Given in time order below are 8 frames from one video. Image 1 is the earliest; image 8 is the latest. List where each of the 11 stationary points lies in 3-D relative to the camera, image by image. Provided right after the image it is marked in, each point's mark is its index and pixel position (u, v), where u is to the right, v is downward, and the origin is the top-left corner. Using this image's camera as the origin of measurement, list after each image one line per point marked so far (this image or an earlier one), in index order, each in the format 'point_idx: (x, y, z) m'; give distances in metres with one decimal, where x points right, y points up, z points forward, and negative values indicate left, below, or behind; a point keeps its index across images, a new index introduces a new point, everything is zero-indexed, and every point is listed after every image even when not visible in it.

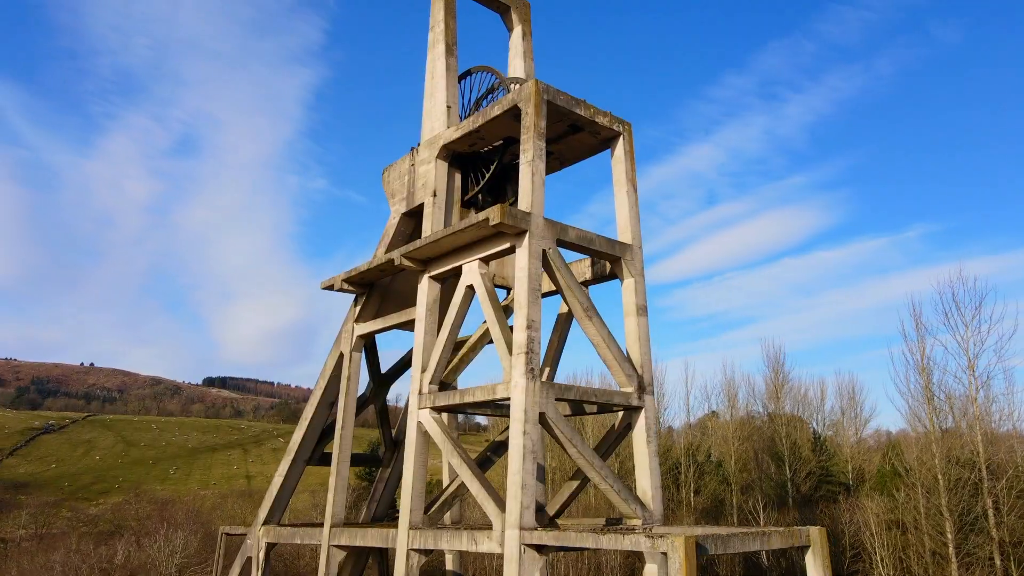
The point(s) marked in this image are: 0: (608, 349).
0: (+1.8, -1.2, +13.7) m
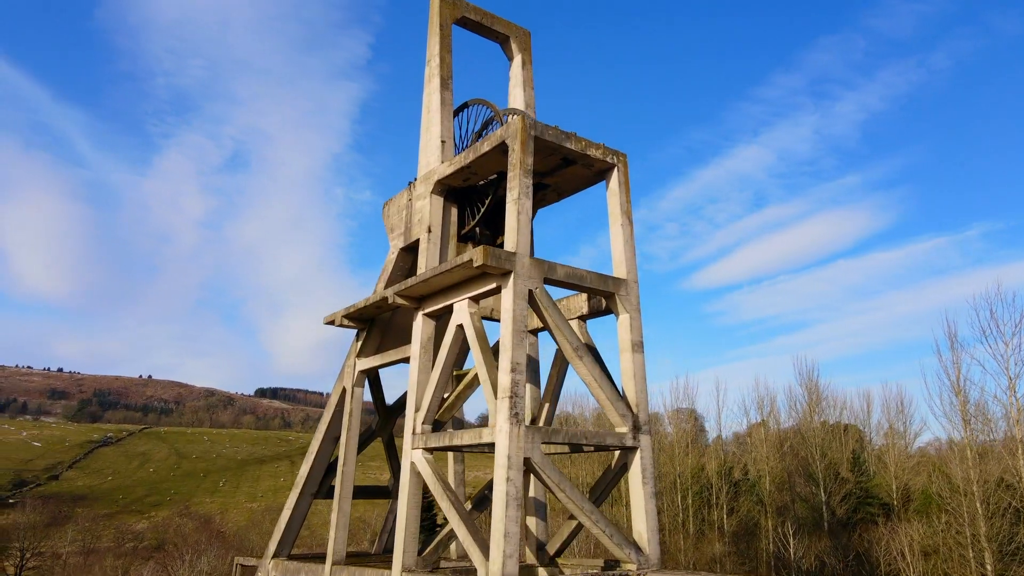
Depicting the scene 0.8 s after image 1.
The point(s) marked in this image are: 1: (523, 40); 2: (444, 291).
0: (+1.6, -1.9, +13.4) m
1: (+0.3, +6.3, +18.3) m
2: (-1.3, -0.1, +14.2) m
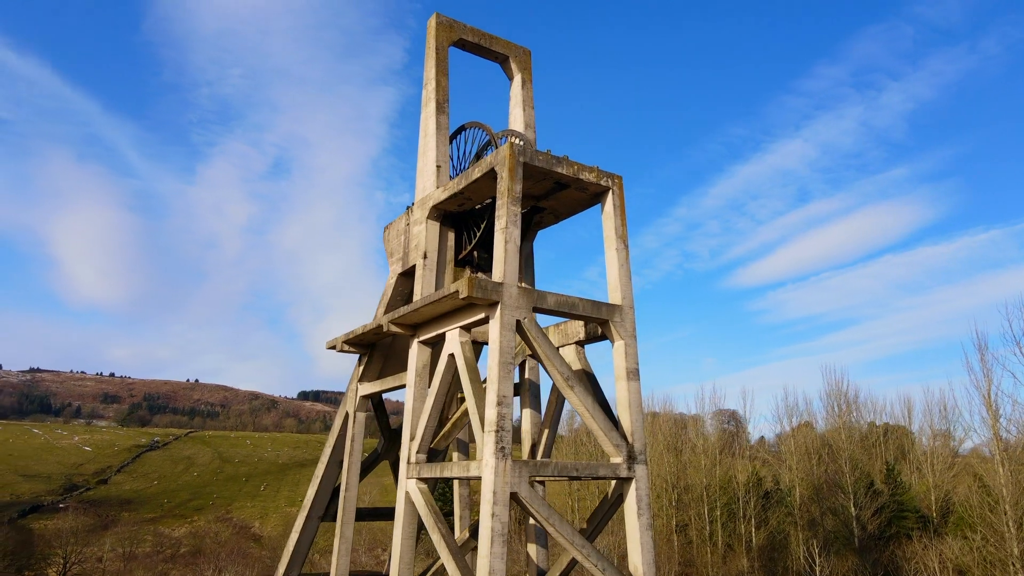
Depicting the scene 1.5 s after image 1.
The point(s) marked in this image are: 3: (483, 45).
0: (+1.4, -2.4, +13.1) m
1: (+0.3, +5.7, +18.2) m
2: (-1.5, -0.6, +14.2) m
3: (-0.7, +5.9, +17.6) m
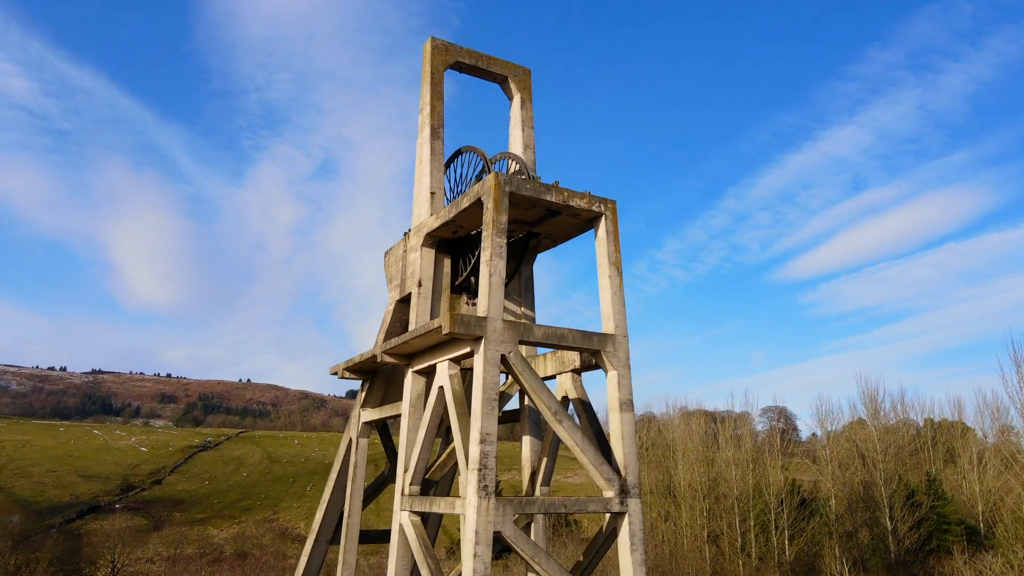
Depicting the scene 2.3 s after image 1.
0: (+1.2, -2.9, +12.9) m
1: (+0.3, +5.2, +18.0) m
2: (-1.6, -1.2, +14.1) m
3: (-0.8, +5.4, +17.5) m
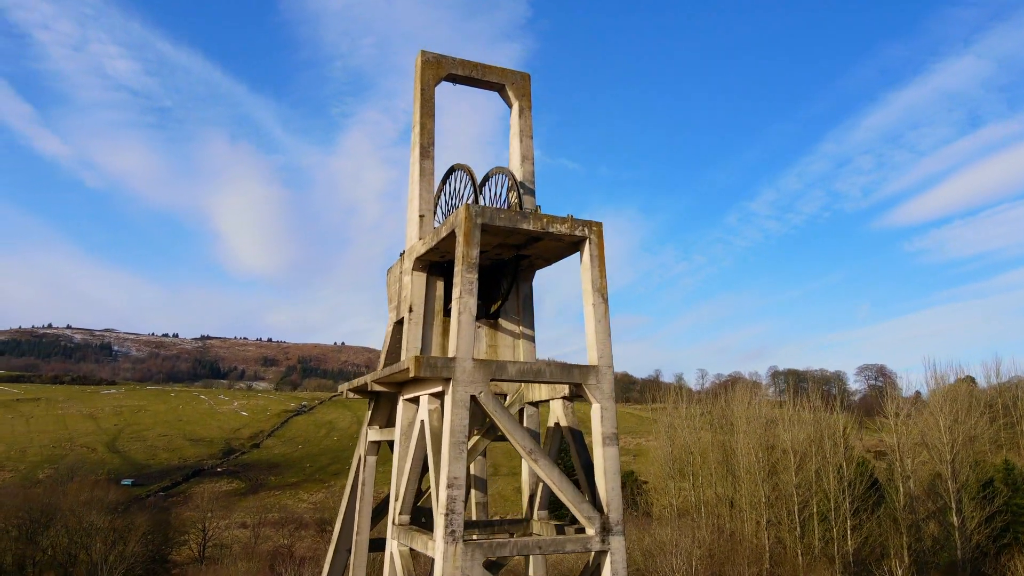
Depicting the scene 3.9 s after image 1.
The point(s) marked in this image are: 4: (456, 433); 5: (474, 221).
0: (+0.9, -3.5, +12.6) m
1: (+0.2, +4.9, +17.3) m
2: (-1.9, -1.8, +14.0) m
3: (-0.9, +5.0, +16.9) m
4: (-0.9, -2.4, +11.9) m
5: (-0.7, +1.2, +12.8) m
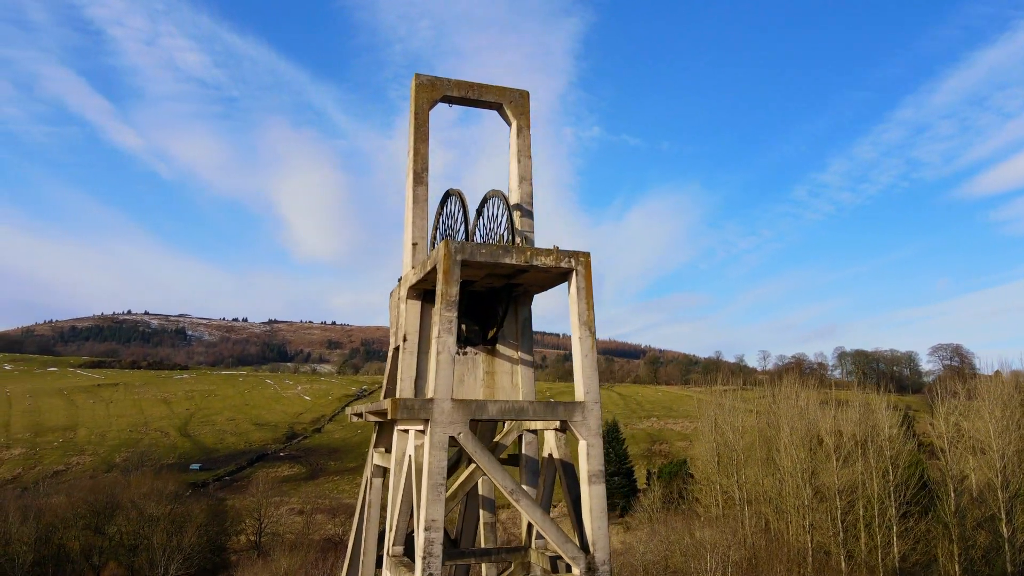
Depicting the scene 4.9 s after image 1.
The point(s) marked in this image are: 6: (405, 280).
0: (+0.6, -4.2, +12.4) m
1: (+0.2, +4.3, +17.0) m
2: (-2.1, -2.4, +14.0) m
3: (-0.9, +4.4, +16.7) m
4: (-1.3, -3.1, +11.8) m
5: (-1.0, +0.5, +12.6) m
6: (-2.3, +0.2, +15.3) m
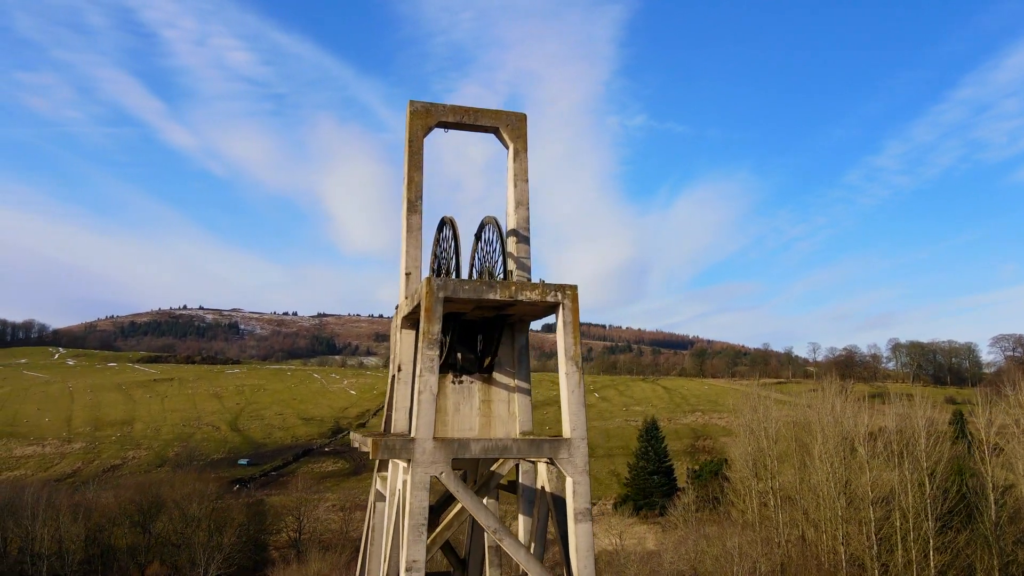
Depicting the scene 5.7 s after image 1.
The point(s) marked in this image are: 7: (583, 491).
0: (+0.3, -4.8, +12.3) m
1: (+0.1, +3.7, +16.8) m
2: (-2.3, -3.1, +14.1) m
3: (-1.0, +3.8, +16.5) m
4: (-1.6, -3.7, +11.8) m
5: (-1.3, -0.1, +12.5) m
6: (-2.4, -0.5, +15.3) m
7: (+1.2, -3.5, +12.6) m
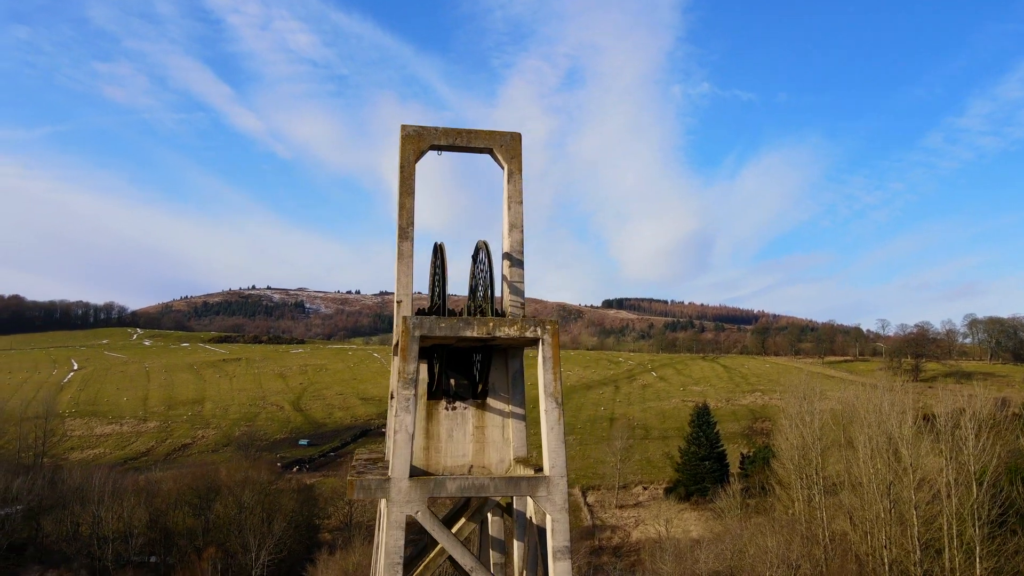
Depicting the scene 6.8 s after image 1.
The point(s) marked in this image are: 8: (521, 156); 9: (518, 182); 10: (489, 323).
0: (-0.1, -5.5, +12.4) m
1: (0.0, +3.2, +16.5) m
2: (-2.5, -3.7, +14.3) m
3: (-1.2, +3.3, +16.4) m
4: (-2.0, -4.4, +12.0) m
5: (-1.7, -0.8, +12.6) m
6: (-2.6, -1.0, +15.4) m
7: (+0.9, -4.2, +12.5) m
8: (+0.2, +3.0, +16.4) m
9: (+0.1, +2.4, +16.3) m
10: (-0.4, -0.6, +12.9) m
